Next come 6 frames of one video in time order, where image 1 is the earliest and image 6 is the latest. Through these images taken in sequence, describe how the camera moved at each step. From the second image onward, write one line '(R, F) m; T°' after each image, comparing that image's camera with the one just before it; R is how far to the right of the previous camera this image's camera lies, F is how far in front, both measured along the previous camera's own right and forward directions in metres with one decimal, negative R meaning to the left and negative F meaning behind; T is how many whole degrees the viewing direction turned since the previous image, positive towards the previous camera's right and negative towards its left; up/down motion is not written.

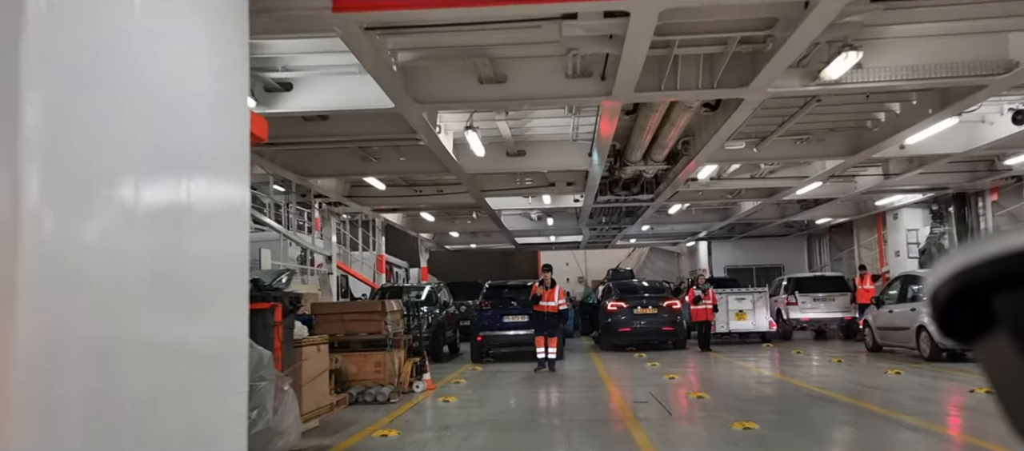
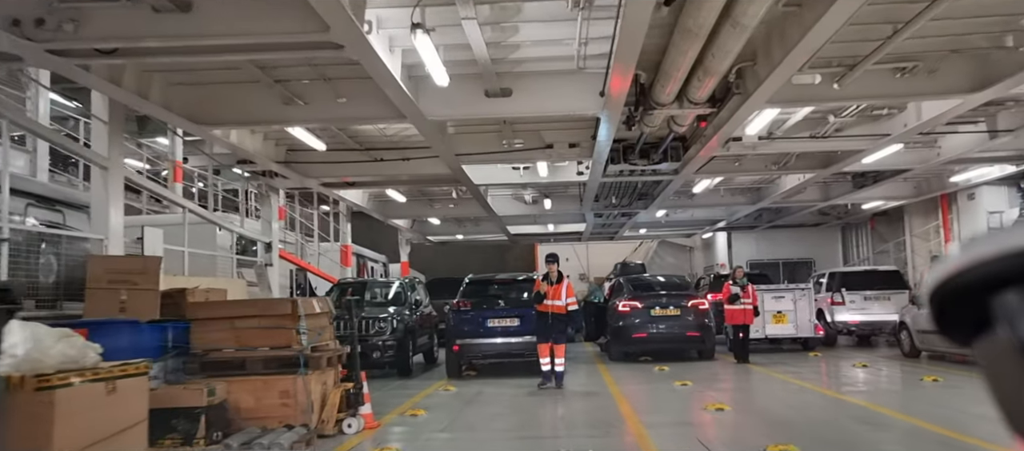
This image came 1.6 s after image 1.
(+0.2, +3.3) m; 0°
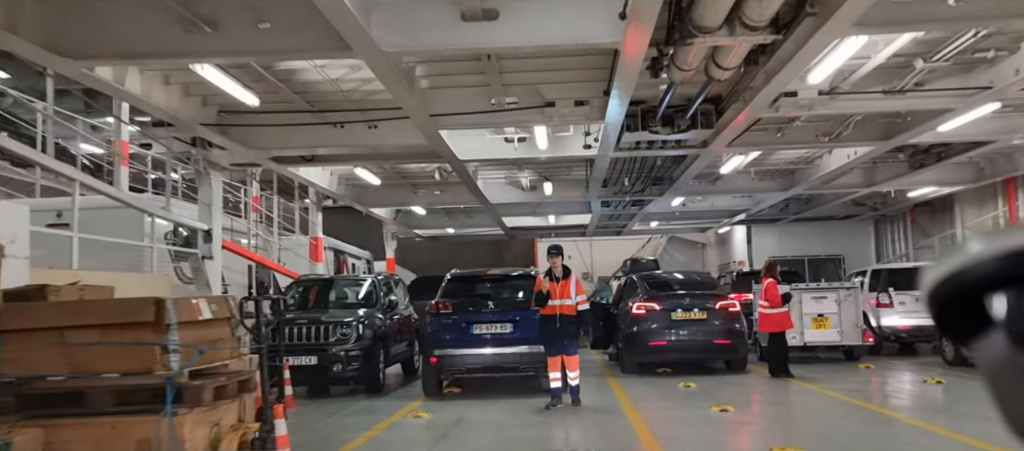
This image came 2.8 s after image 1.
(+0.1, +2.3) m; 0°
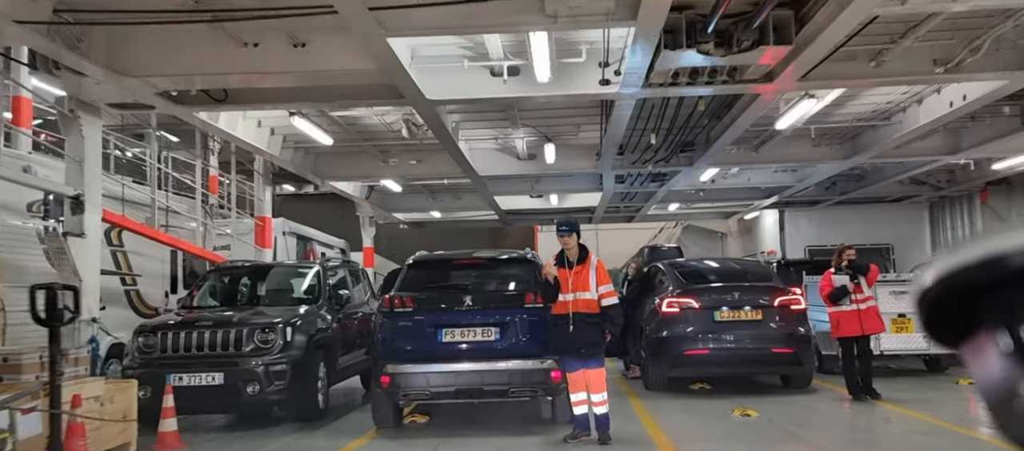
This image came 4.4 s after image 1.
(+0.1, +2.9) m; 0°
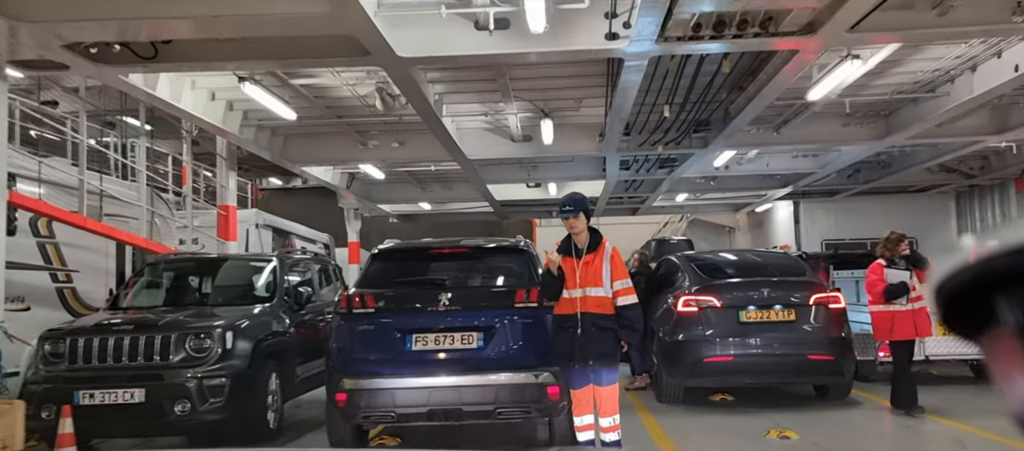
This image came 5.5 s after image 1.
(+0.1, +1.3) m; 0°
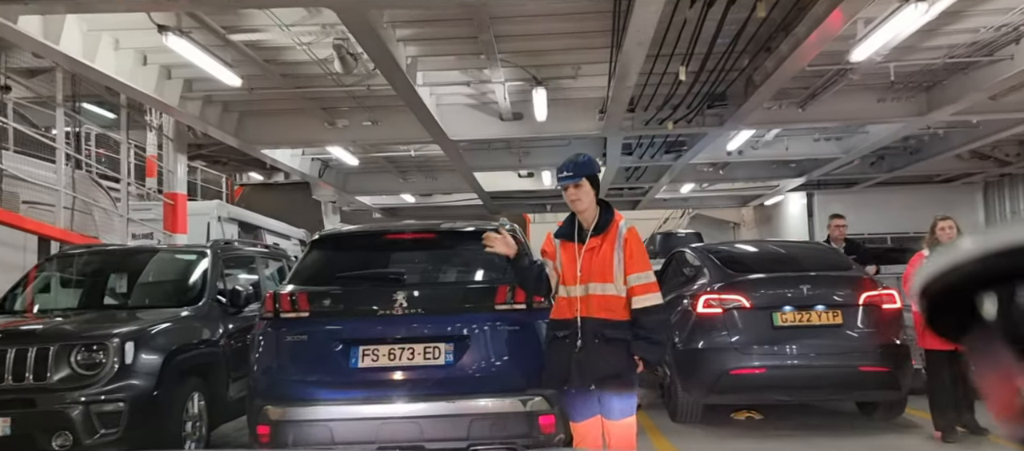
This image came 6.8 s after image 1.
(+0.1, +1.3) m; 0°
